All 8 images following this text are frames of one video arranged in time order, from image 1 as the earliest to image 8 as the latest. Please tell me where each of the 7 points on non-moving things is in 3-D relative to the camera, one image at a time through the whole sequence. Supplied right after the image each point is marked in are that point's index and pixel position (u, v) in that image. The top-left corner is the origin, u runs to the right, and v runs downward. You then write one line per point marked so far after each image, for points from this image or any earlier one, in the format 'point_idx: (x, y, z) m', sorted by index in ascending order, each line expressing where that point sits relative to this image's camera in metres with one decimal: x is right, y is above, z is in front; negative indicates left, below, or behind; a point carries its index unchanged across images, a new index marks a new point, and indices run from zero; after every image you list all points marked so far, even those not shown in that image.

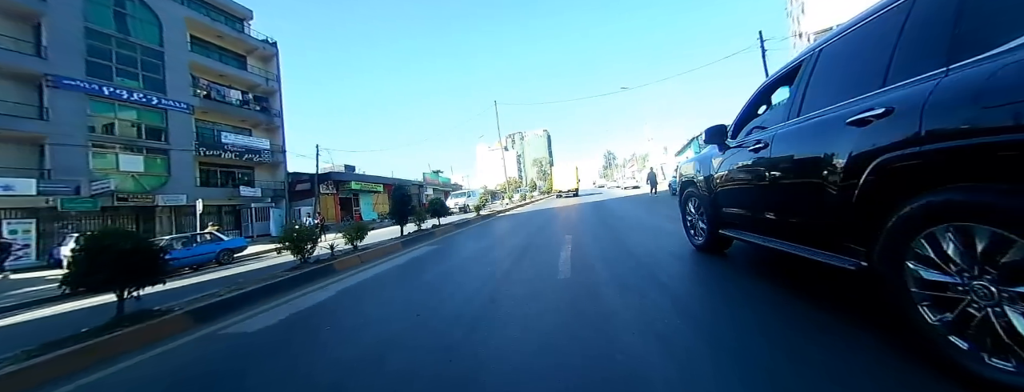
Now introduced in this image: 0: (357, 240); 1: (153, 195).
0: (-3.7, -1.1, +6.6) m
1: (-25.0, 0.0, +19.5) m
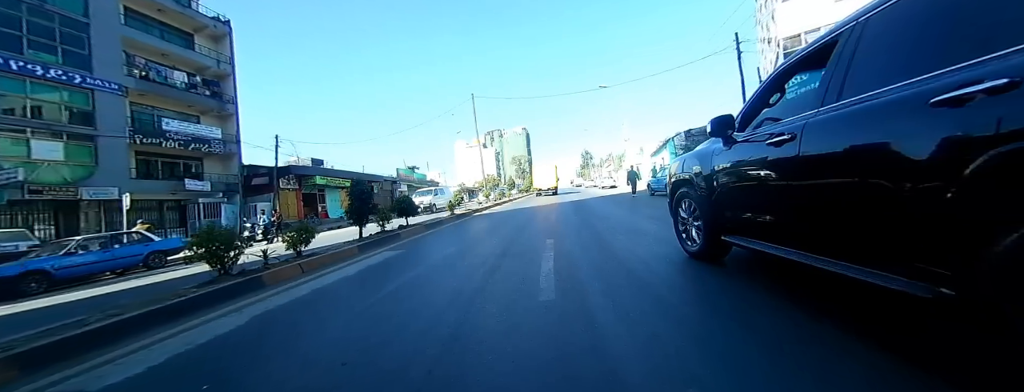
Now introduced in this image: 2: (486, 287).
0: (-4.2, -1.0, +5.6) m
1: (-26.4, +0.5, +16.8) m
2: (-0.6, -1.5, +5.0) m
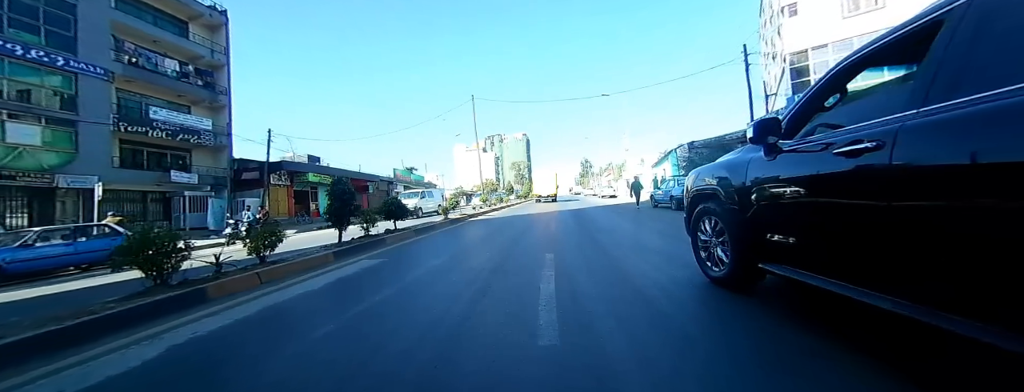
0: (-4.3, -1.0, +4.9) m
1: (-26.5, +1.2, +16.0) m
2: (-0.7, -1.6, +4.3) m
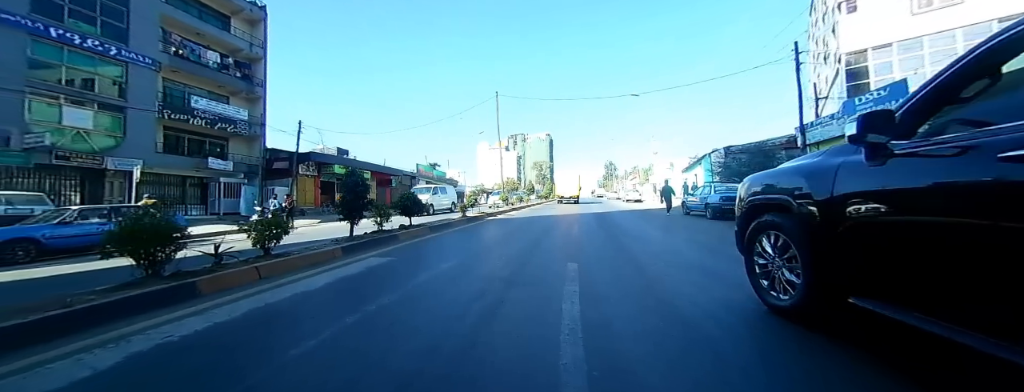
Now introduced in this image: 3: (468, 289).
0: (-4.0, -0.8, +4.7) m
1: (-25.3, +2.4, +17.3) m
2: (-0.4, -1.6, +3.8) m
3: (-0.7, -1.5, +4.6) m
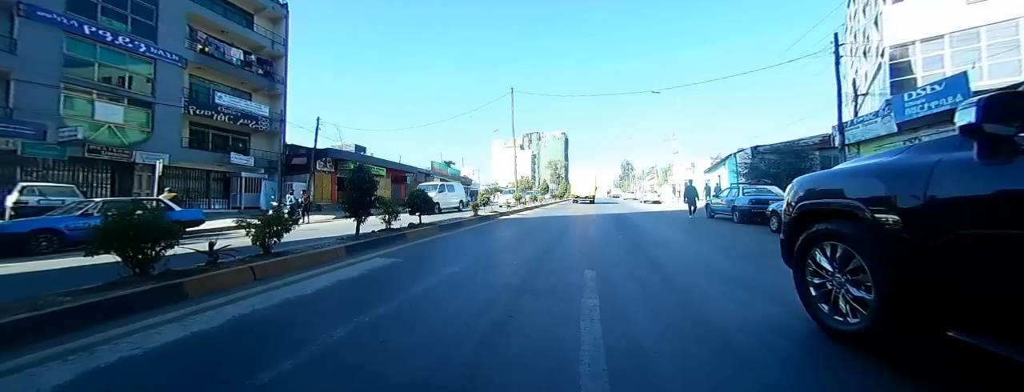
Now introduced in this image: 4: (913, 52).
0: (-3.8, -0.7, +4.4) m
1: (-24.4, +2.9, +18.0) m
2: (-0.3, -1.6, +3.4) m
3: (-0.6, -1.5, +4.3) m
4: (+26.4, +9.4, +18.4) m
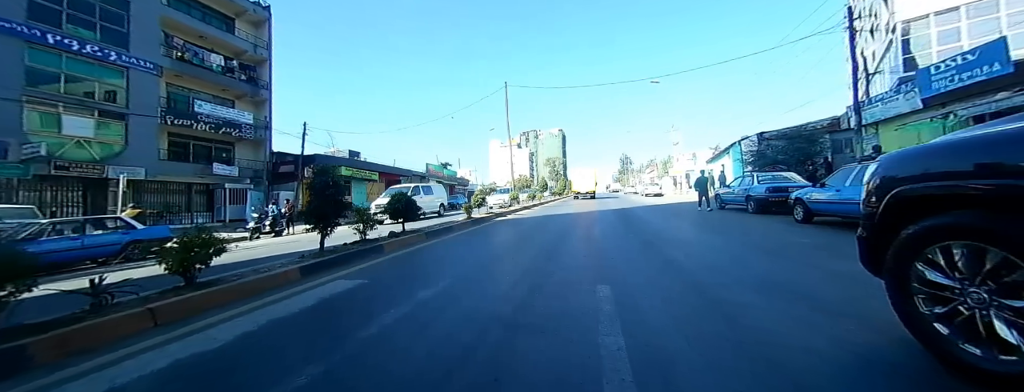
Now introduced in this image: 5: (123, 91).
0: (-3.9, -0.9, +3.5) m
1: (-24.6, +1.8, +17.1) m
2: (-0.4, -1.6, +2.5) m
3: (-0.6, -1.6, +3.3) m
4: (+25.8, +10.6, +17.4) m
5: (-25.0, +6.7, +18.2) m
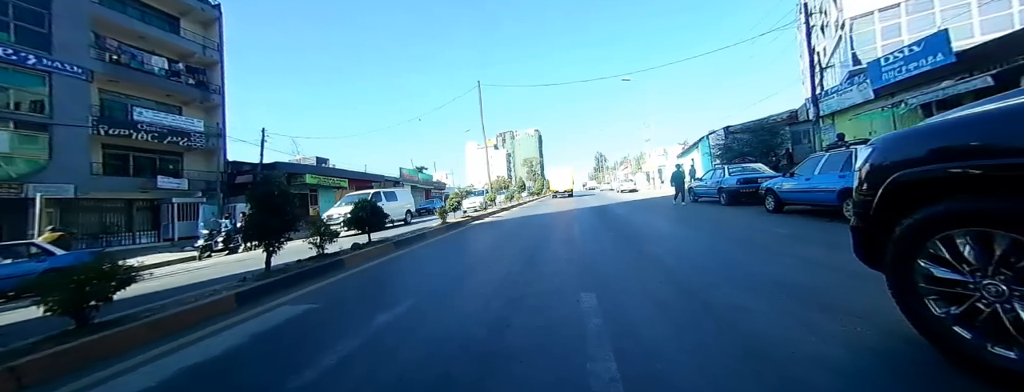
0: (-4.2, -1.1, +2.8) m
1: (-25.9, +0.6, +15.0) m
2: (-0.6, -1.6, +2.1) m
3: (-0.9, -1.6, +2.9) m
4: (+23.9, +11.6, +18.8) m
5: (-26.6, +5.5, +16.0) m
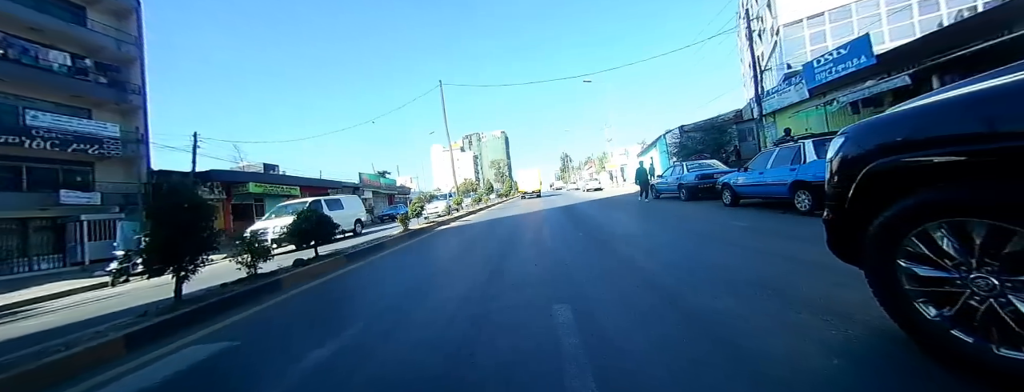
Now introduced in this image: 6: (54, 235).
0: (-4.5, -1.3, +2.0) m
1: (-27.4, -0.4, +11.8) m
2: (-0.8, -1.7, +1.6) m
3: (-1.2, -1.7, +2.4) m
4: (+21.3, +12.3, +21.0) m
5: (-28.4, +4.4, +12.8) m
6: (-27.2, -2.3, +16.9) m
